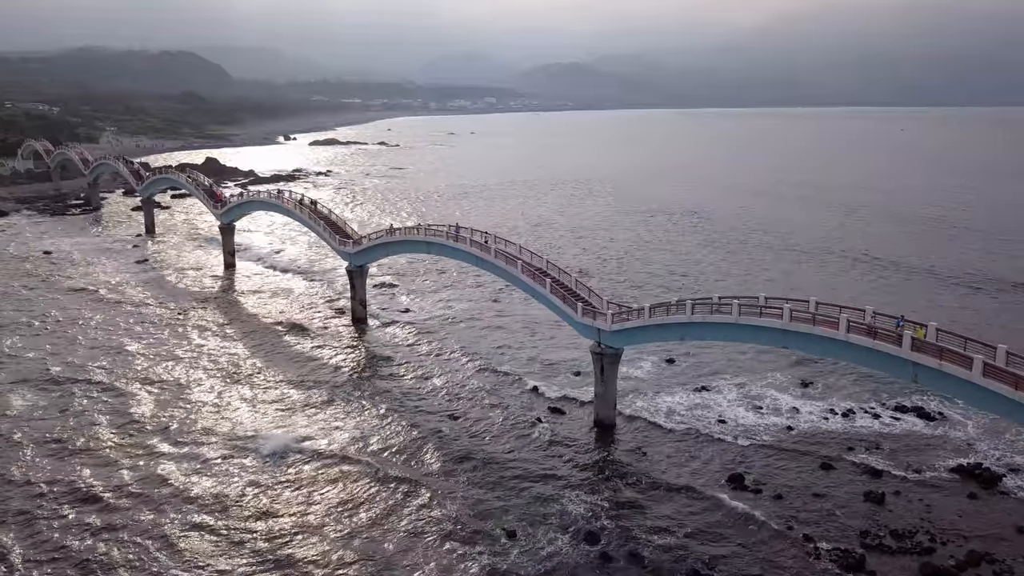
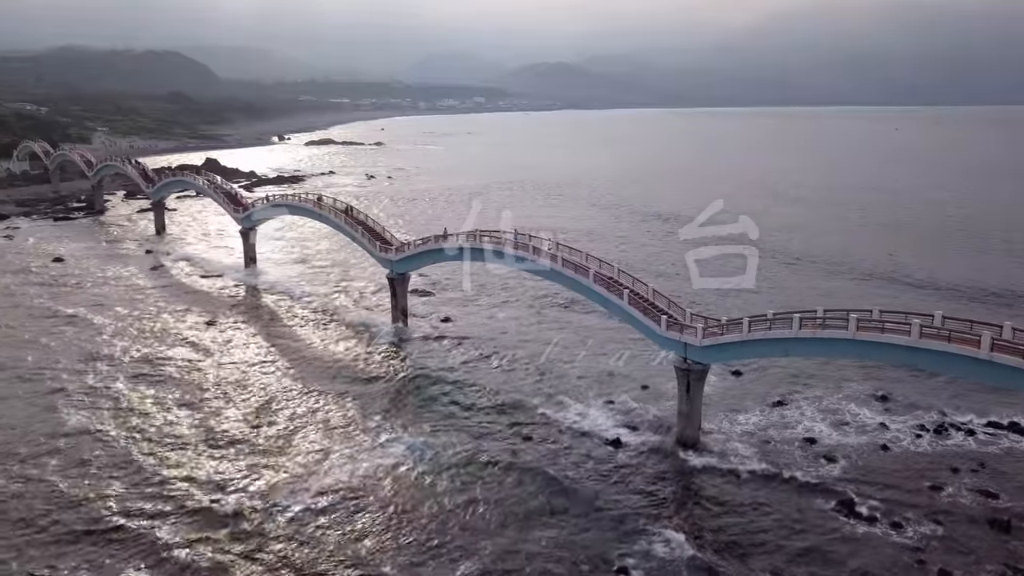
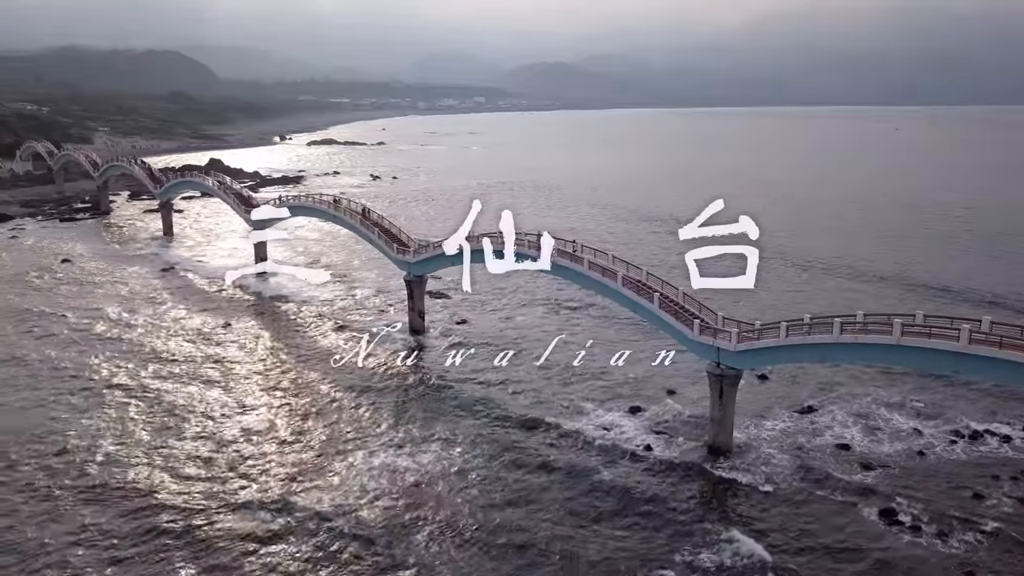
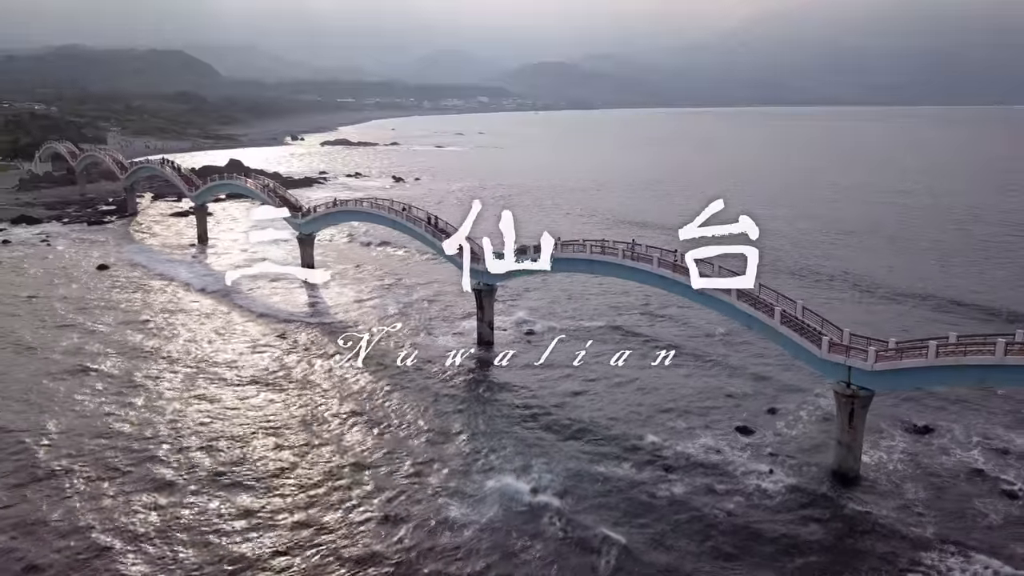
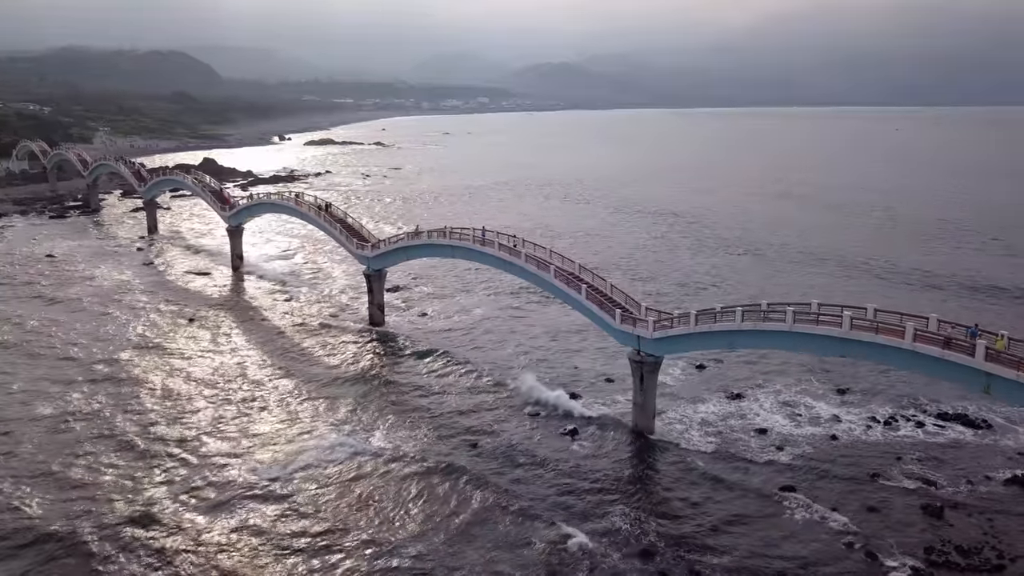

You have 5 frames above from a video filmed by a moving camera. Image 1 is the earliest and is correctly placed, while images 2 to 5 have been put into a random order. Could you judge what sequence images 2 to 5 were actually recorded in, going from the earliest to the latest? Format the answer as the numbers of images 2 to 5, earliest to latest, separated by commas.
5, 2, 3, 4
